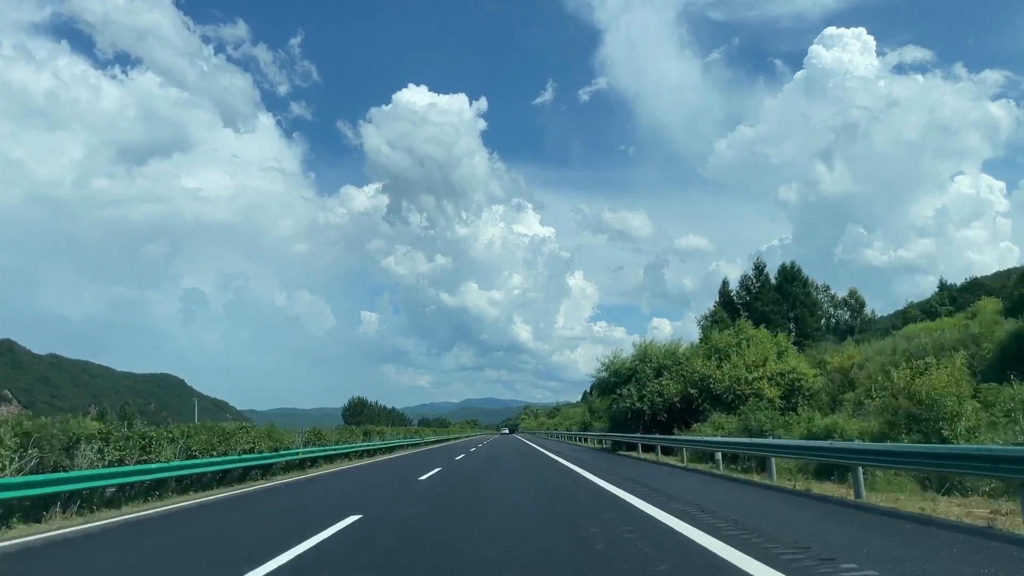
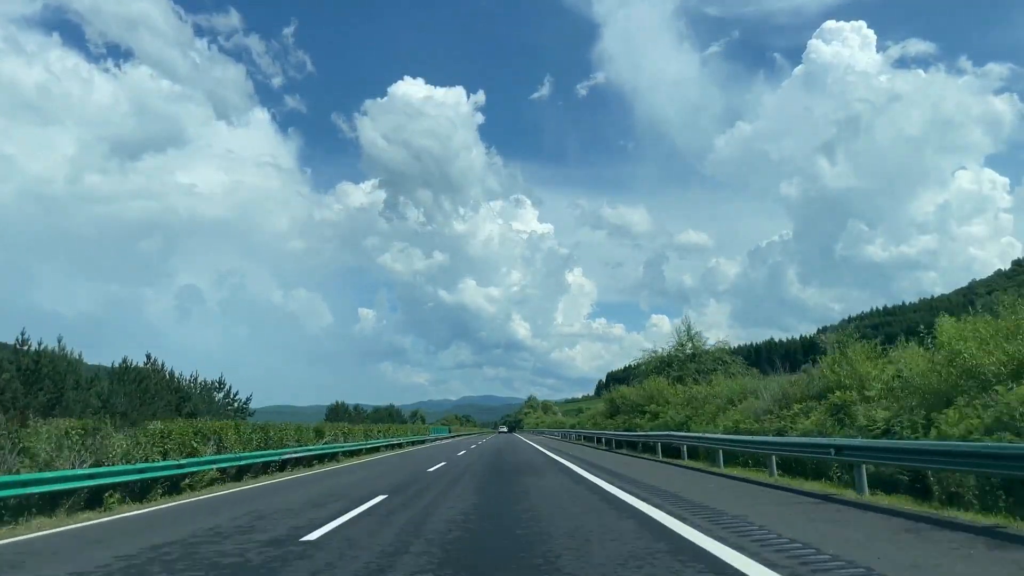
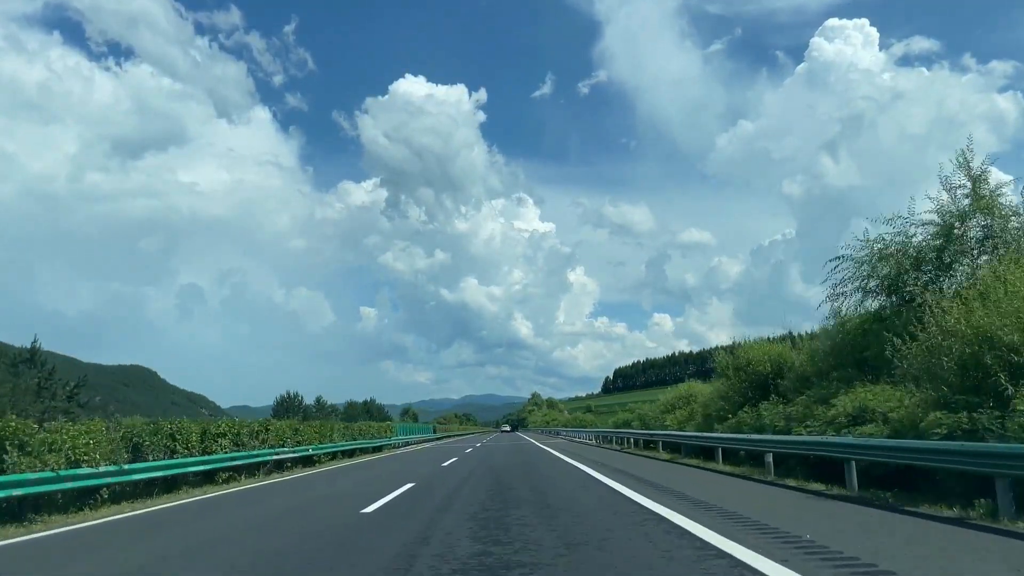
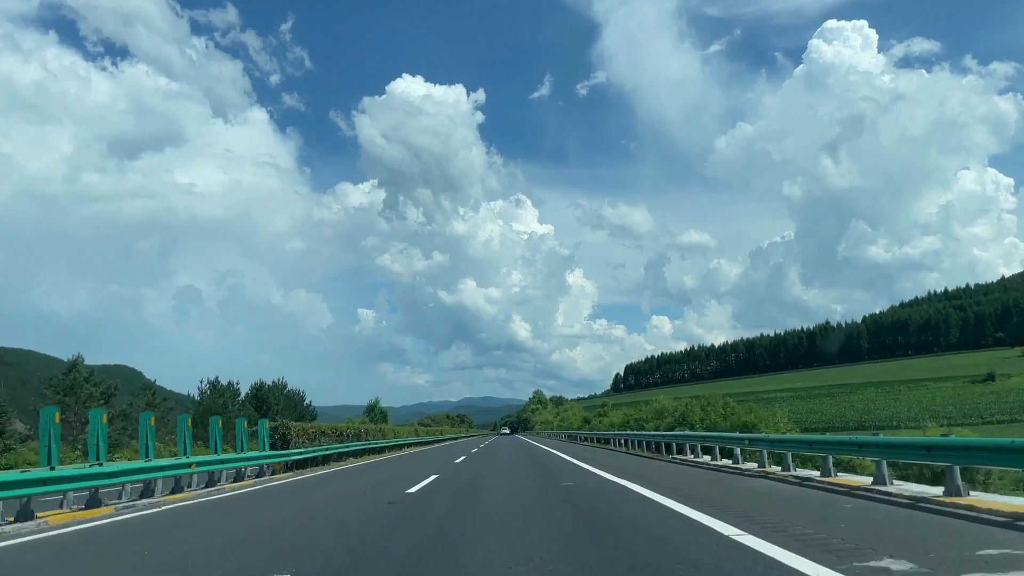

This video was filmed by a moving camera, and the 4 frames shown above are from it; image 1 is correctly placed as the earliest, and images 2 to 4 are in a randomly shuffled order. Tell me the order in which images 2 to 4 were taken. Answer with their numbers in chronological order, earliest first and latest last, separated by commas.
2, 3, 4
